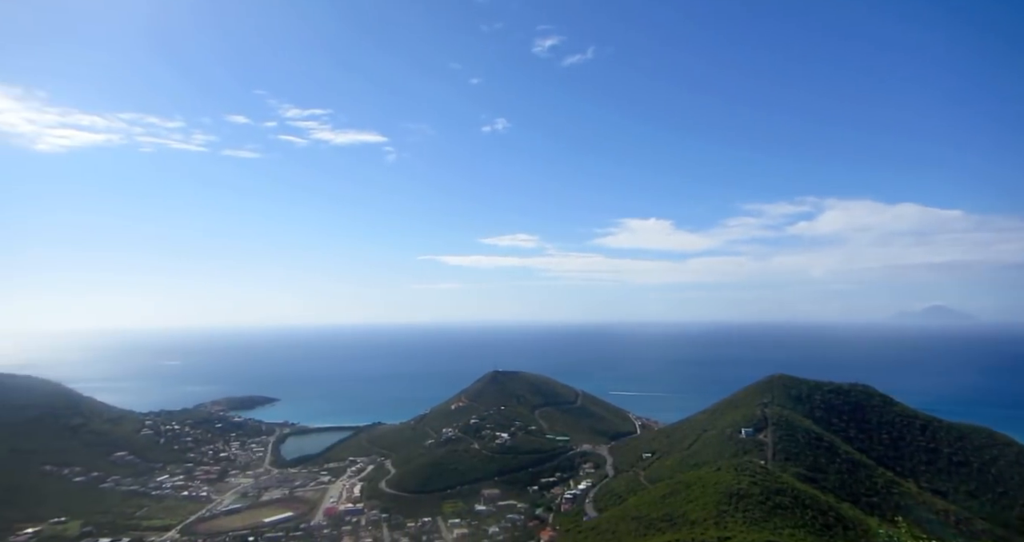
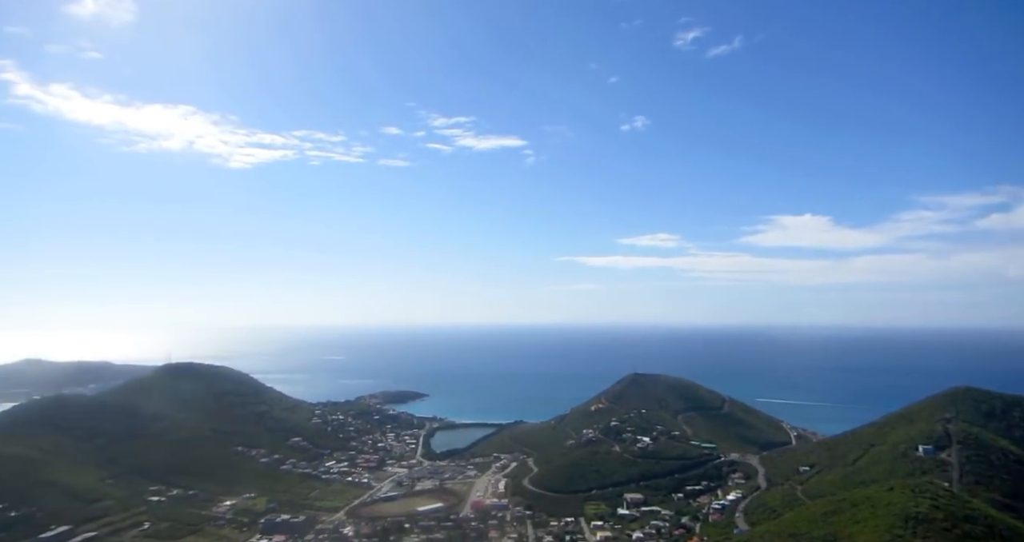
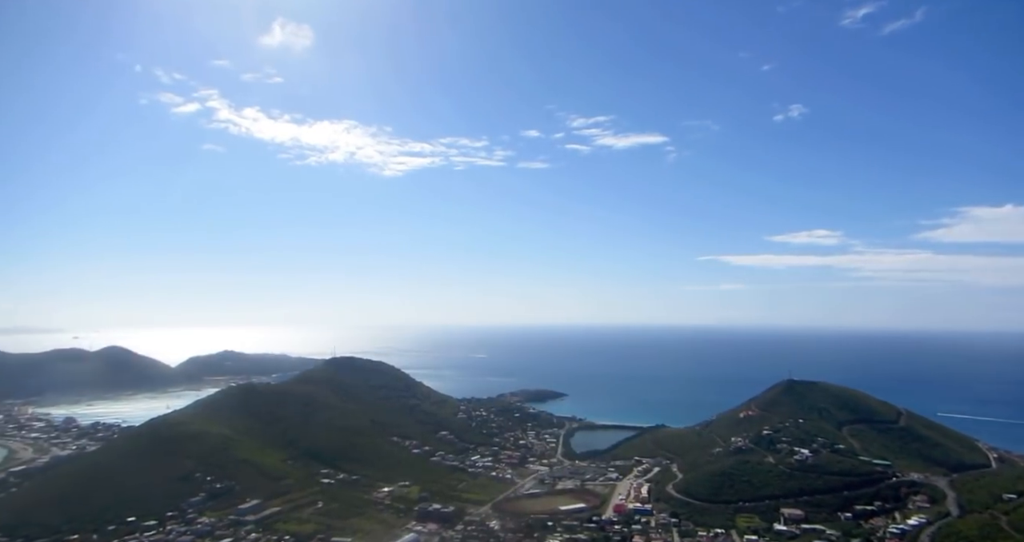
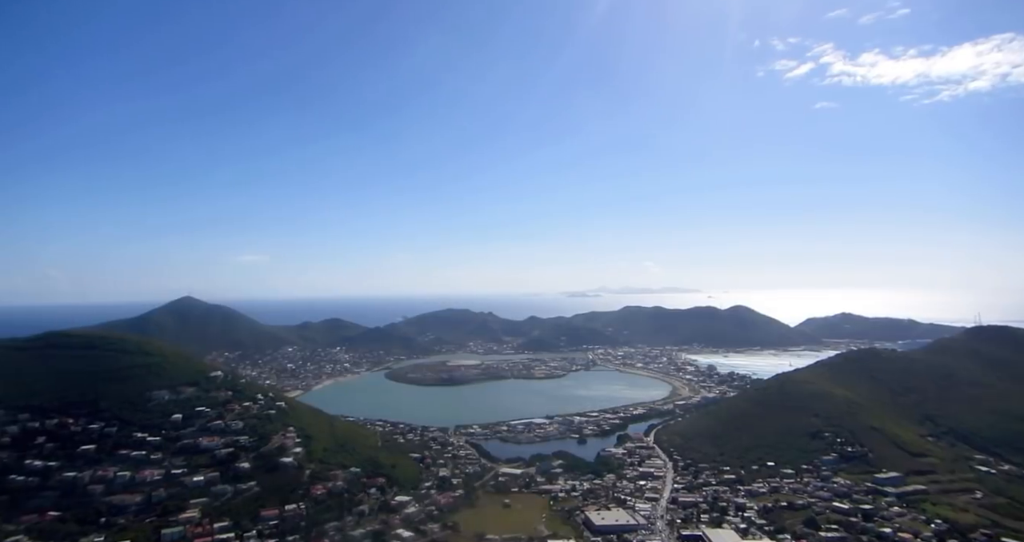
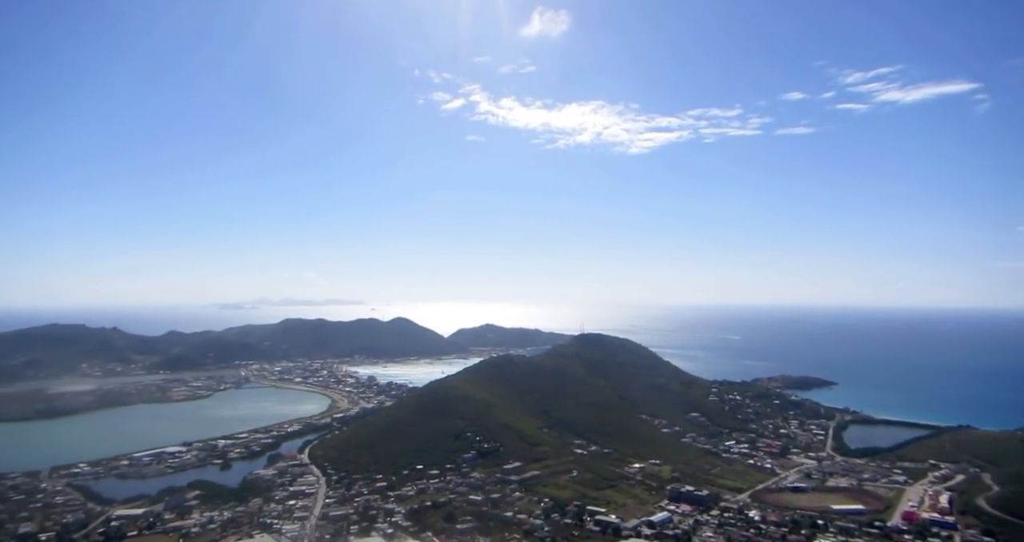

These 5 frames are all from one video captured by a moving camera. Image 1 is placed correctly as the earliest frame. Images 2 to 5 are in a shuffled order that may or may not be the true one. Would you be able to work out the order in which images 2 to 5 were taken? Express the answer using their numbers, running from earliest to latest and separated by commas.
2, 3, 5, 4
